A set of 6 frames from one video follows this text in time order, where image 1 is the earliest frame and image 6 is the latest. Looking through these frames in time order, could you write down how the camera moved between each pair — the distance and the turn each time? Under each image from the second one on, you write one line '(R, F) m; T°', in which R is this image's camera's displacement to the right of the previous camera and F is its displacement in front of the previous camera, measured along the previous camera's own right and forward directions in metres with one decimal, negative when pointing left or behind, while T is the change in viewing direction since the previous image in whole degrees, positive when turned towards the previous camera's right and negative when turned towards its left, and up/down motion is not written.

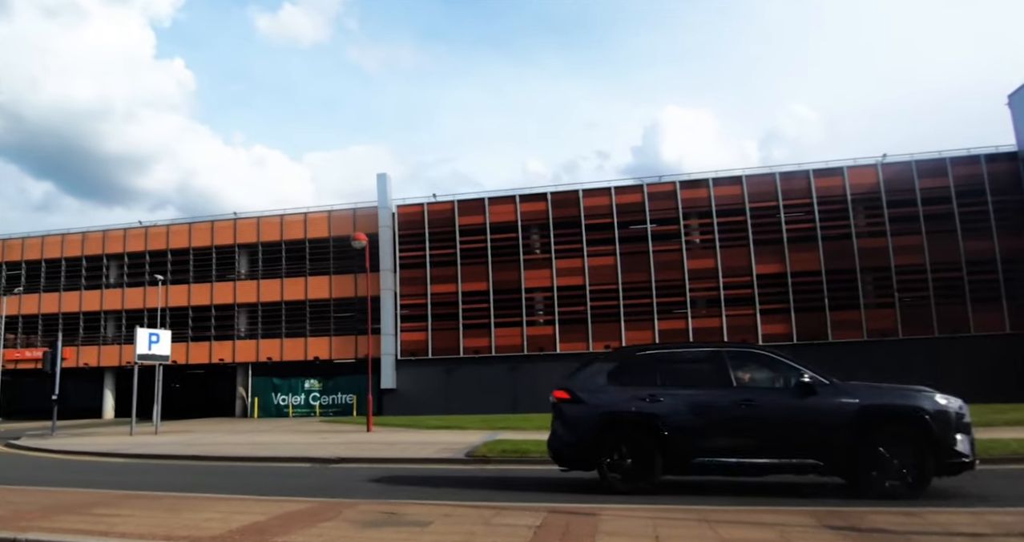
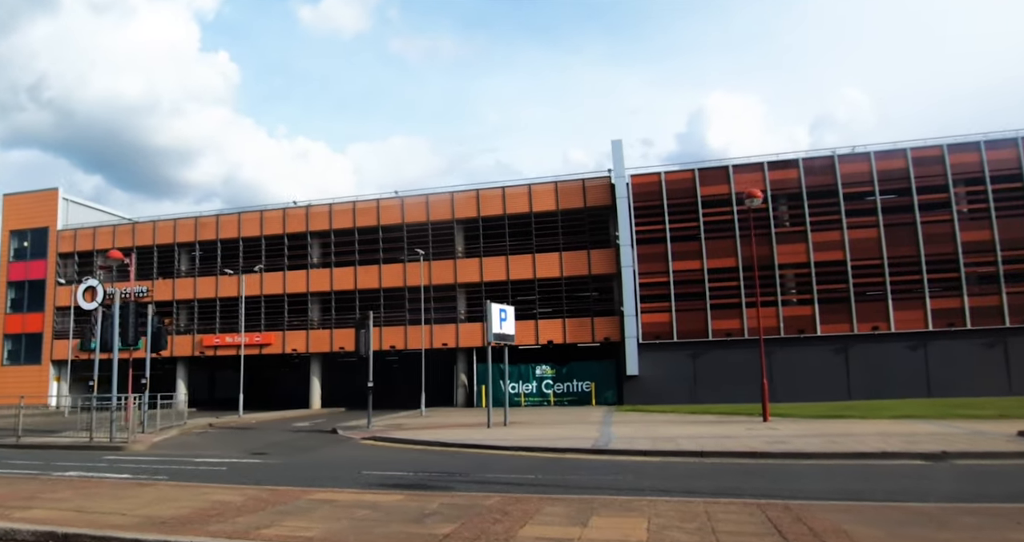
(-12.3, +3.4) m; -1°
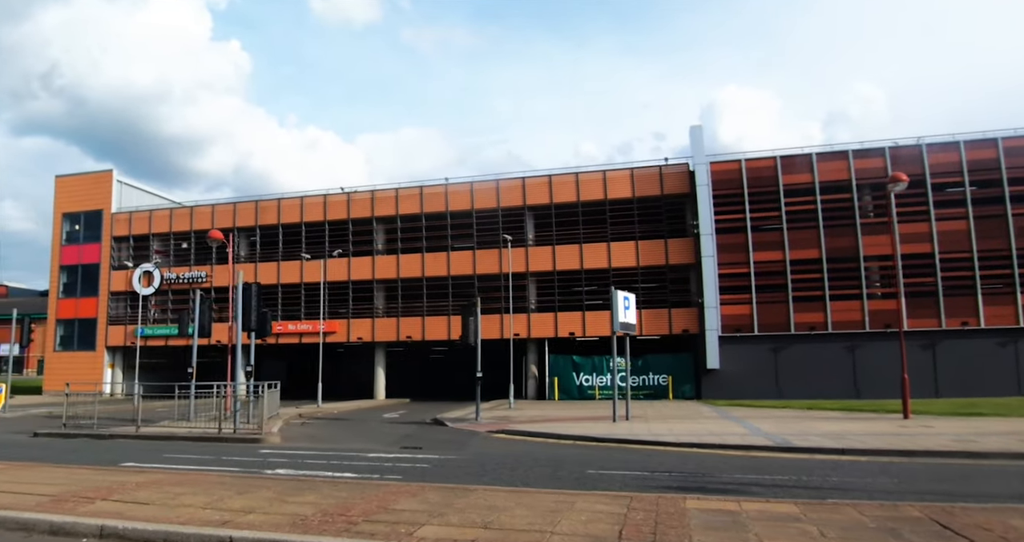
(-3.8, +1.2) m; 0°
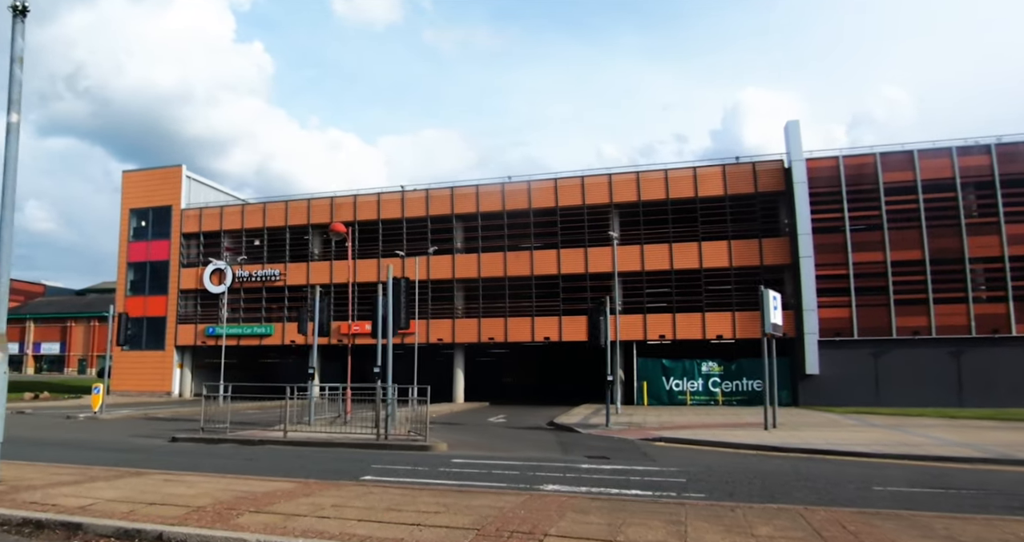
(-3.8, +1.3) m; -1°
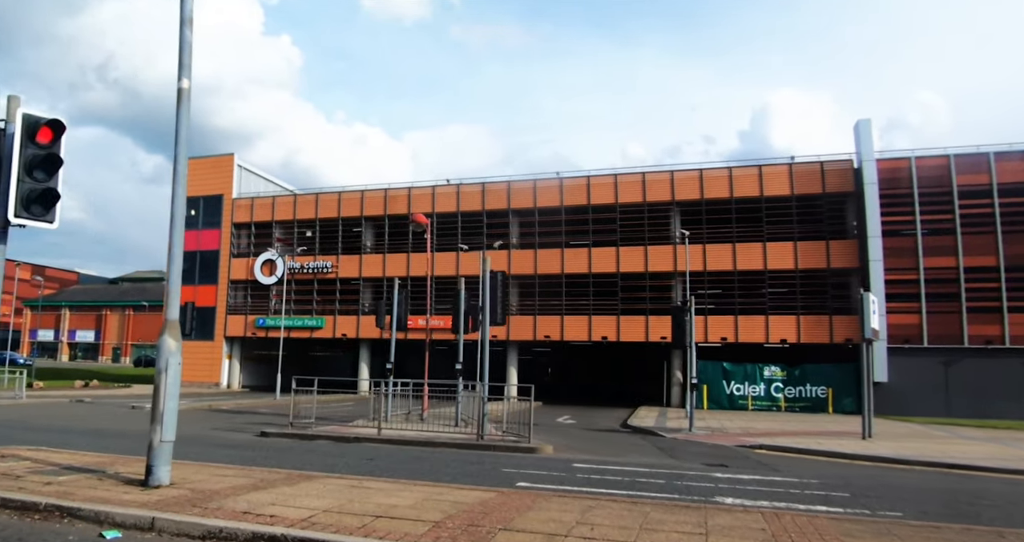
(-1.9, +0.7) m; -1°
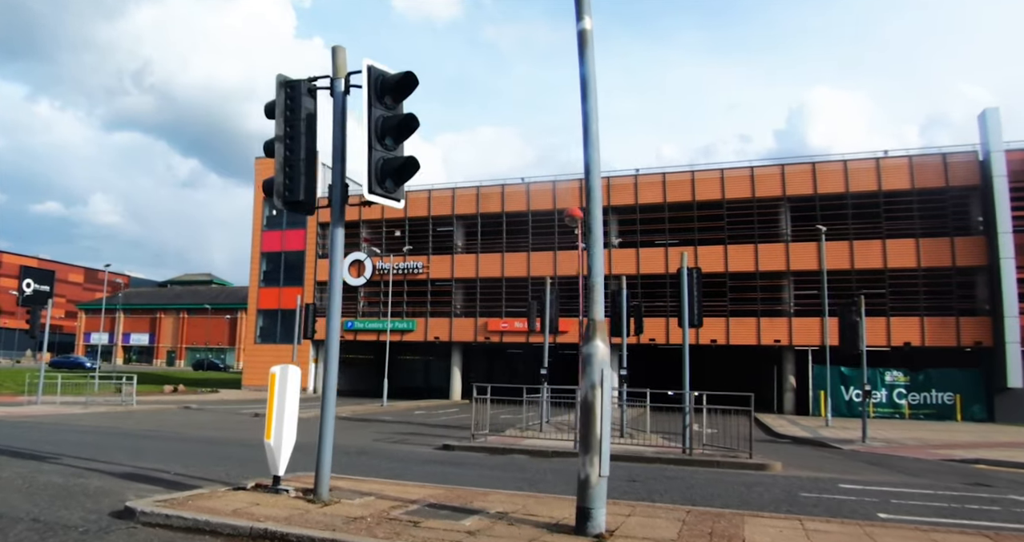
(-3.6, +1.4) m; -2°
